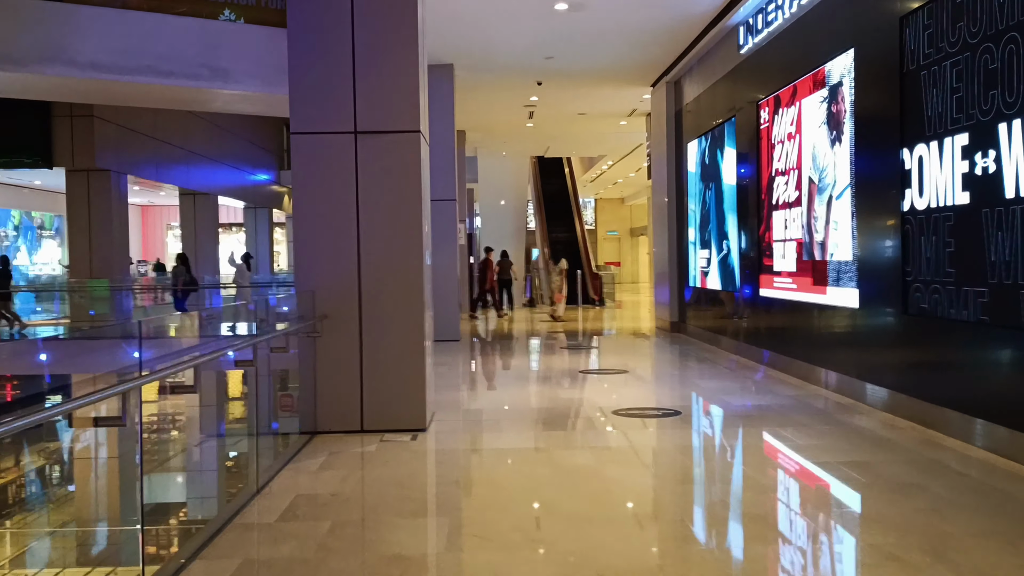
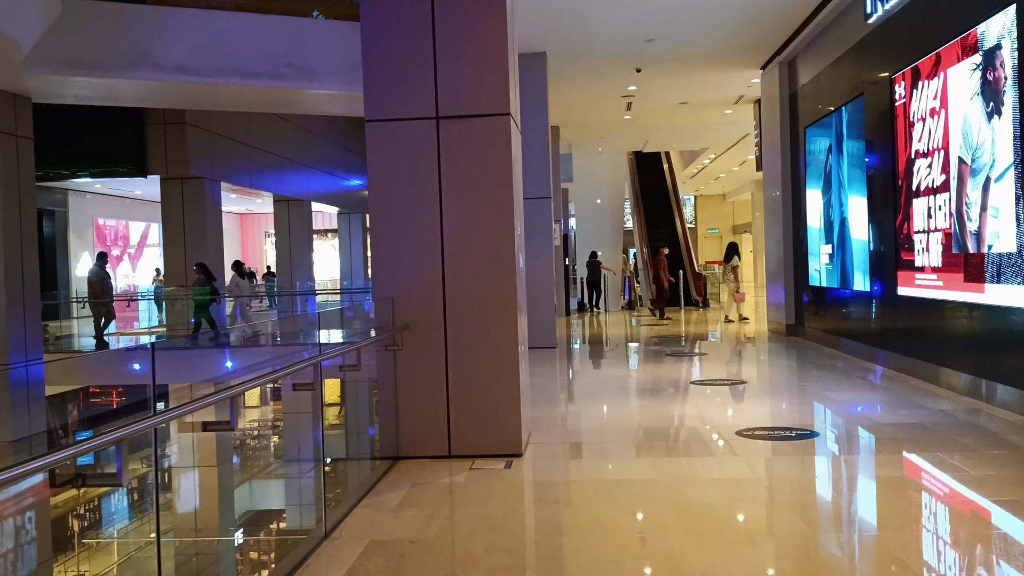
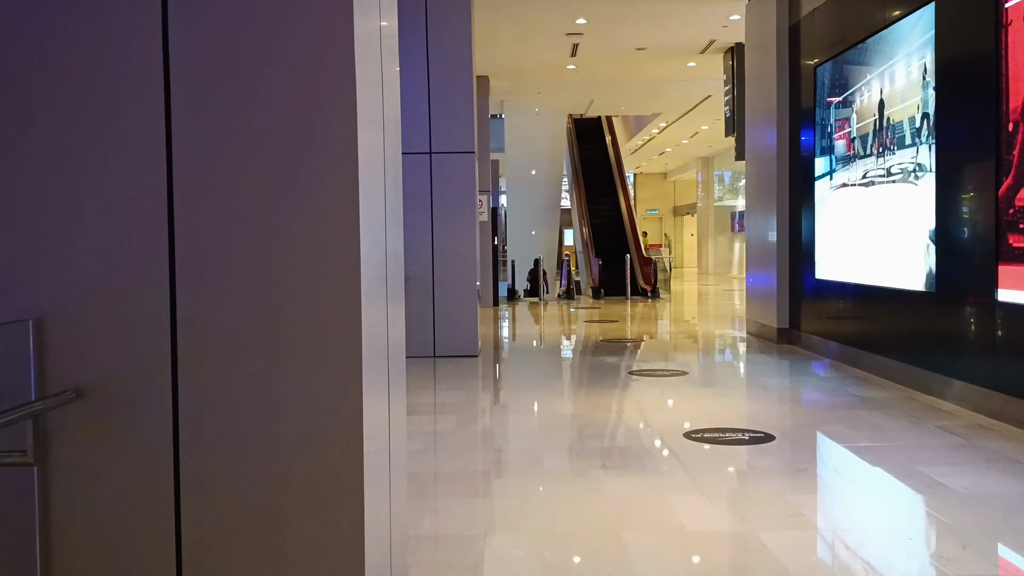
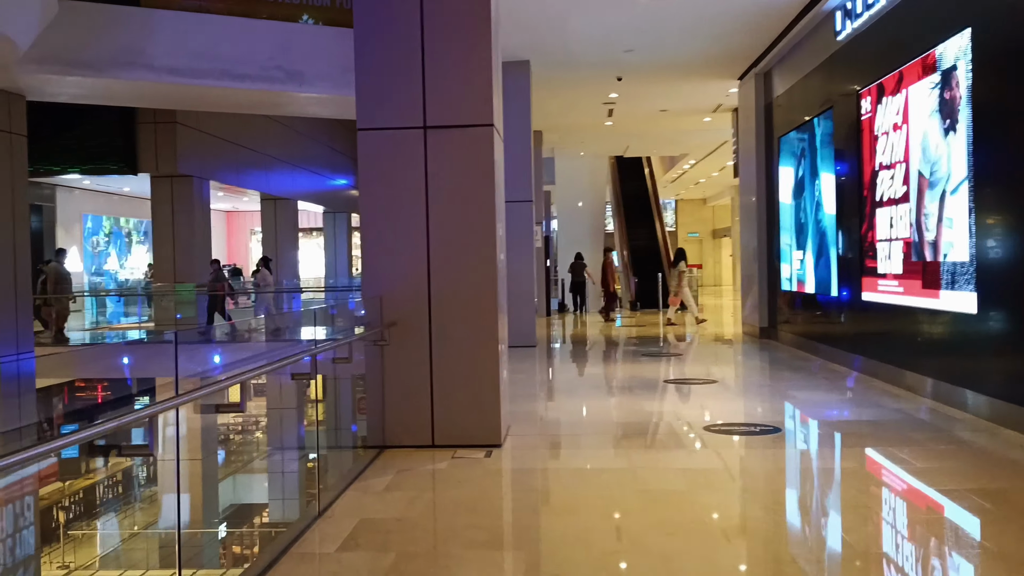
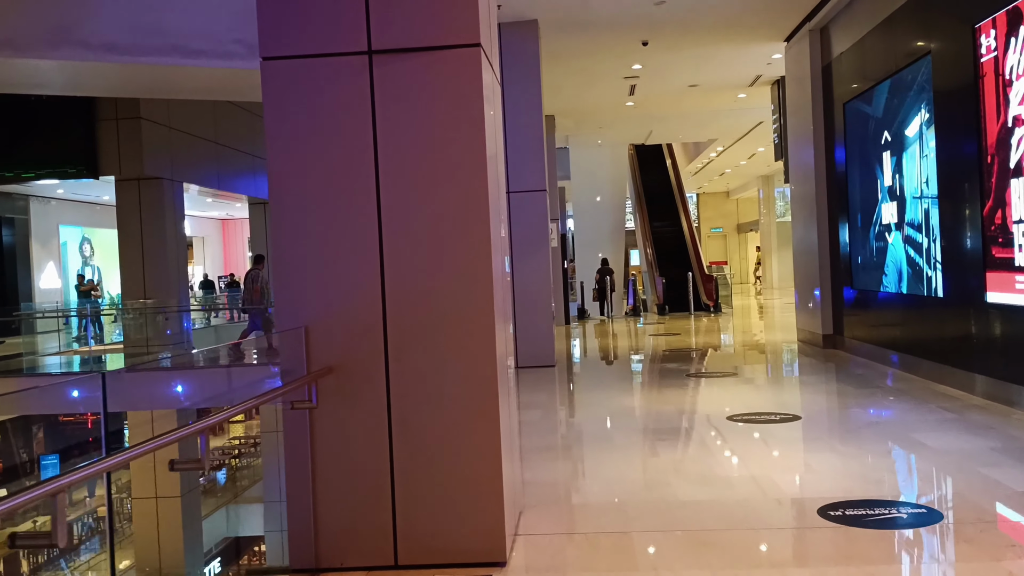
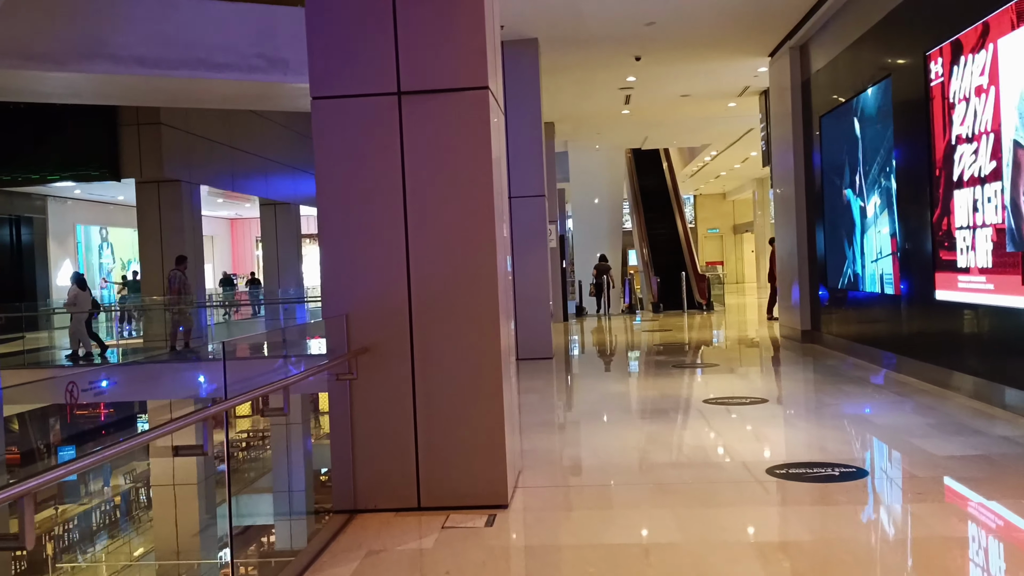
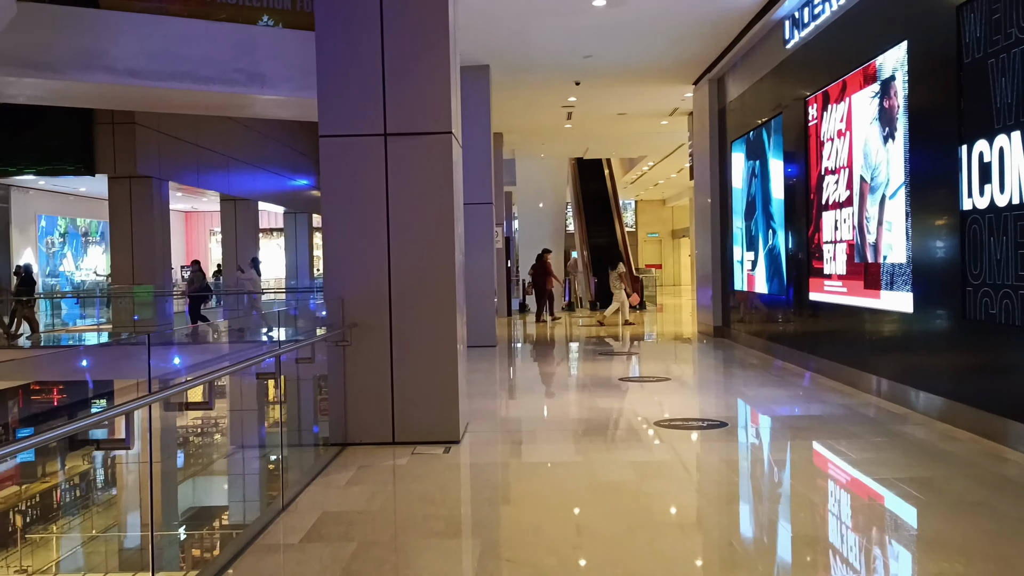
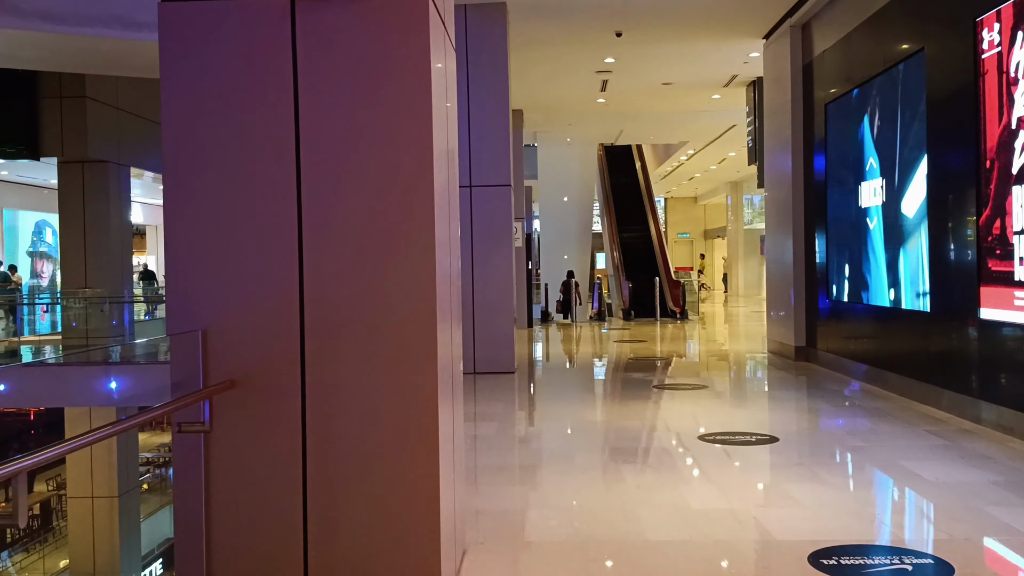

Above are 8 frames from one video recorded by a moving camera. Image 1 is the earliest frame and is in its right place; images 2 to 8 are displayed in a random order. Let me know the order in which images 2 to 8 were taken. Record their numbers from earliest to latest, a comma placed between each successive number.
7, 4, 2, 6, 5, 8, 3
